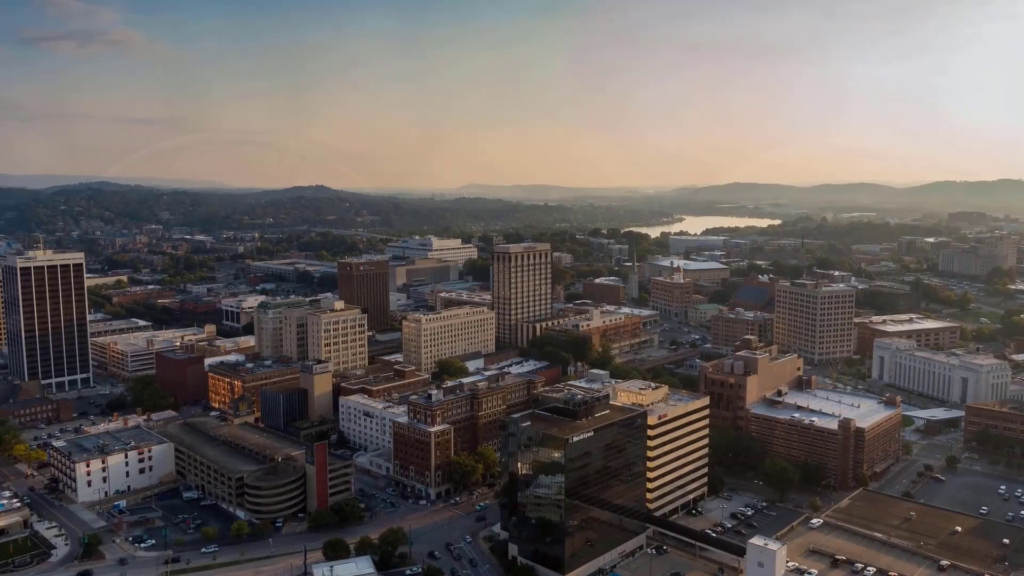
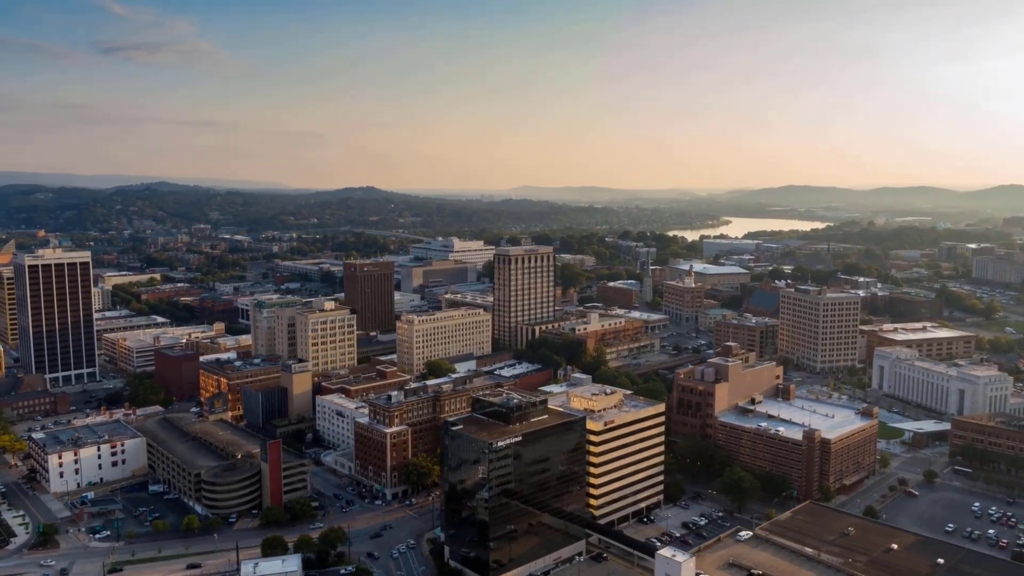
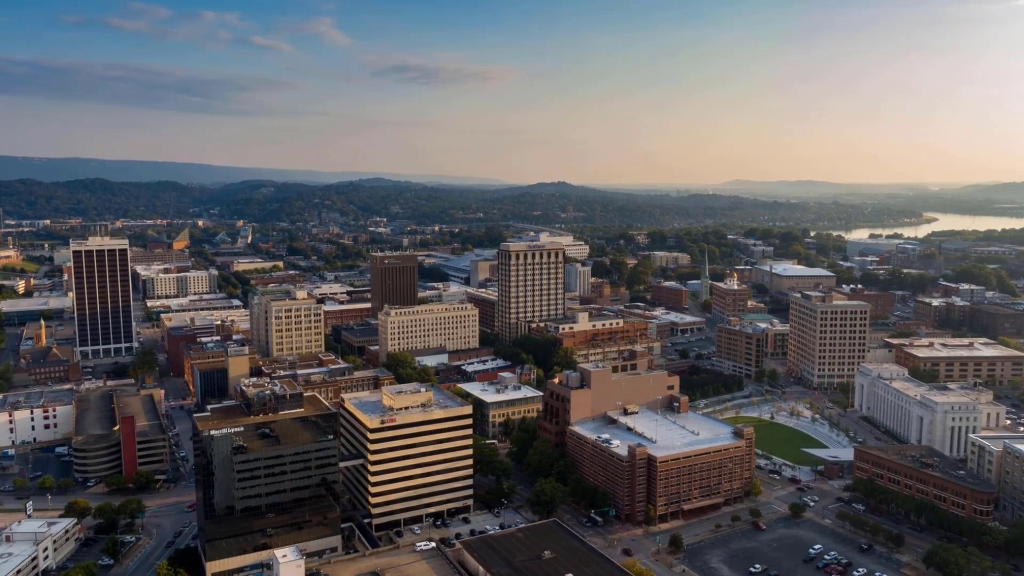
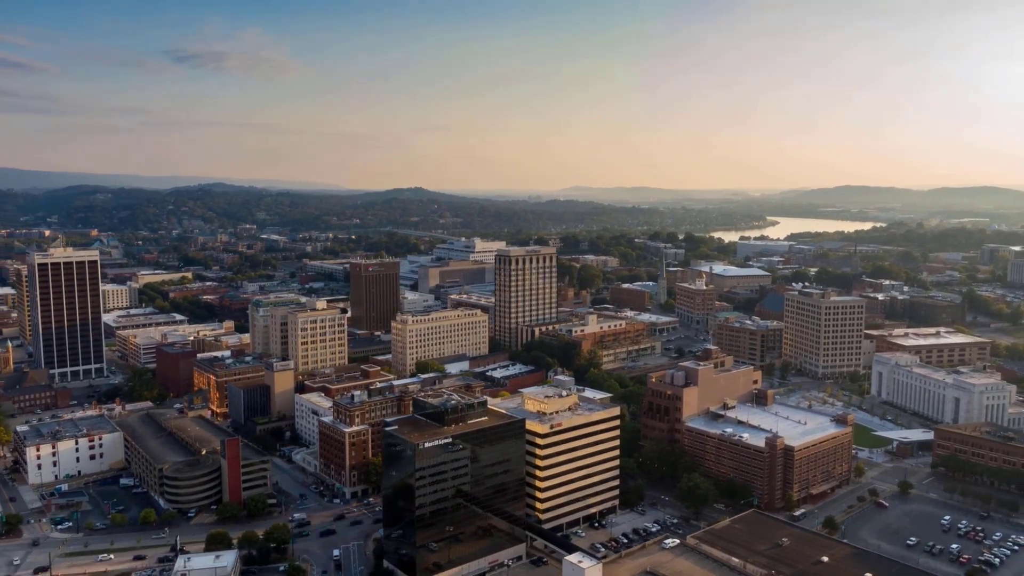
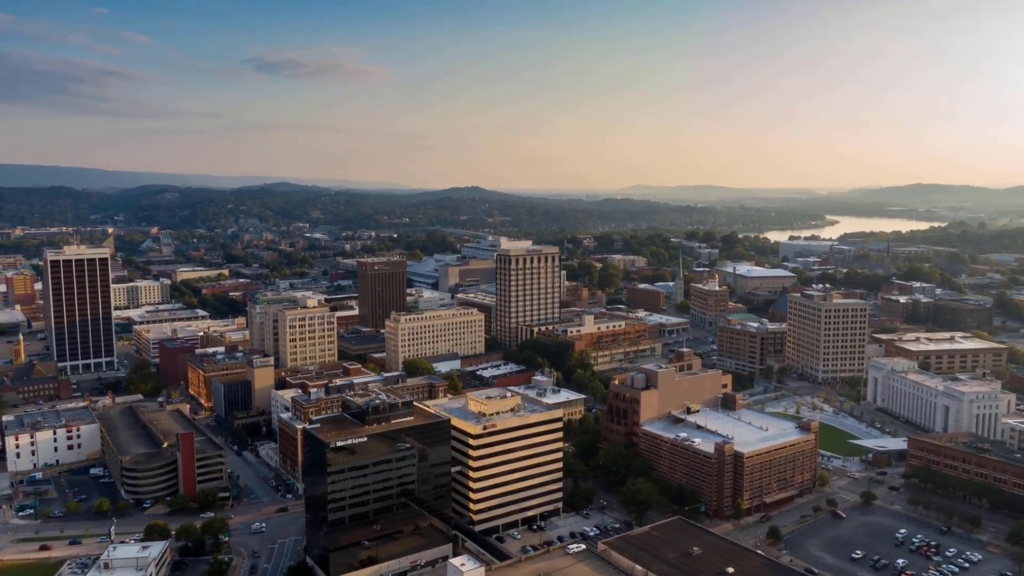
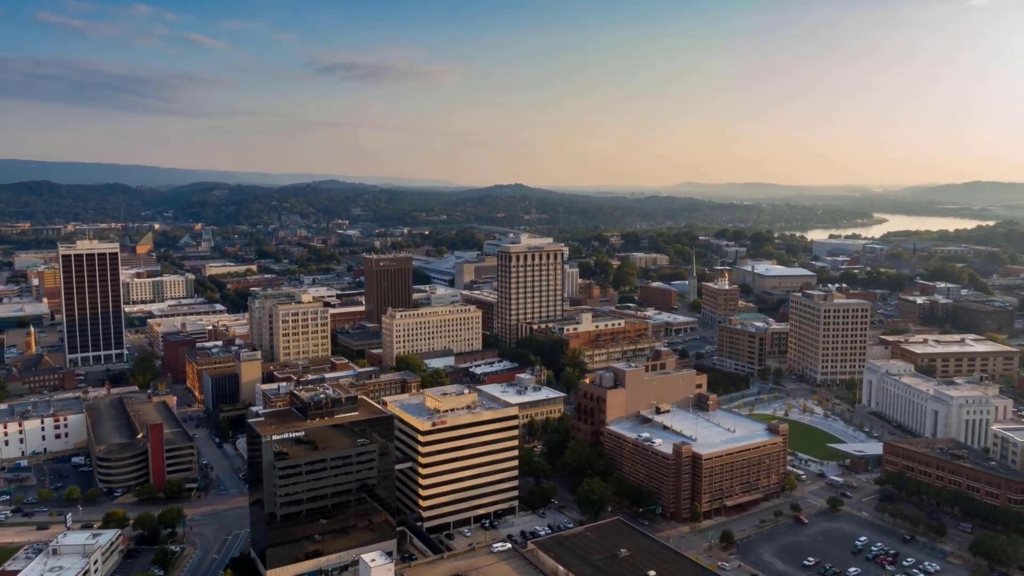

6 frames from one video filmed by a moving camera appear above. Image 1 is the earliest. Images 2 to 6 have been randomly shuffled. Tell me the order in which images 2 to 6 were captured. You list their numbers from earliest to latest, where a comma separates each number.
2, 4, 5, 6, 3
